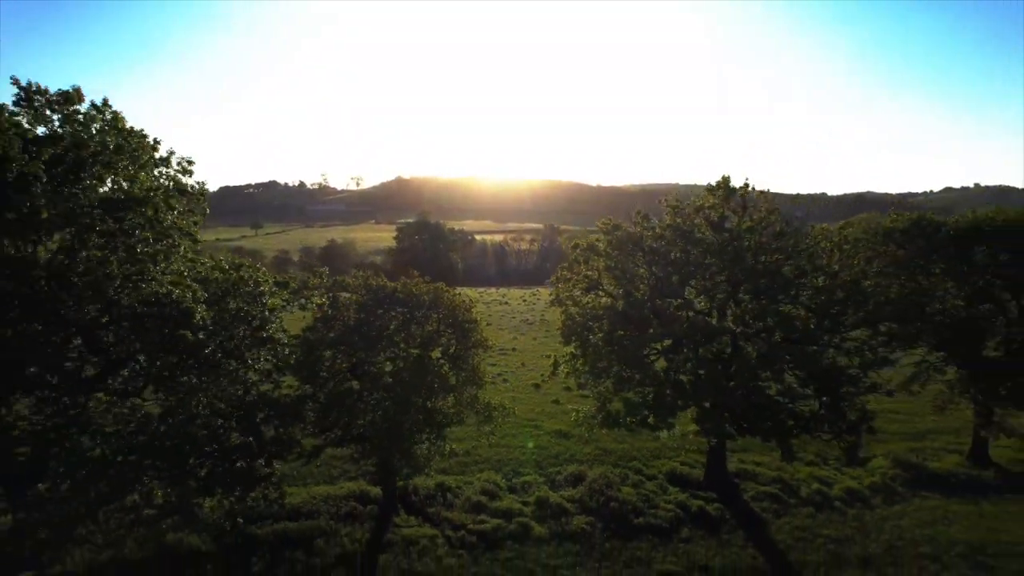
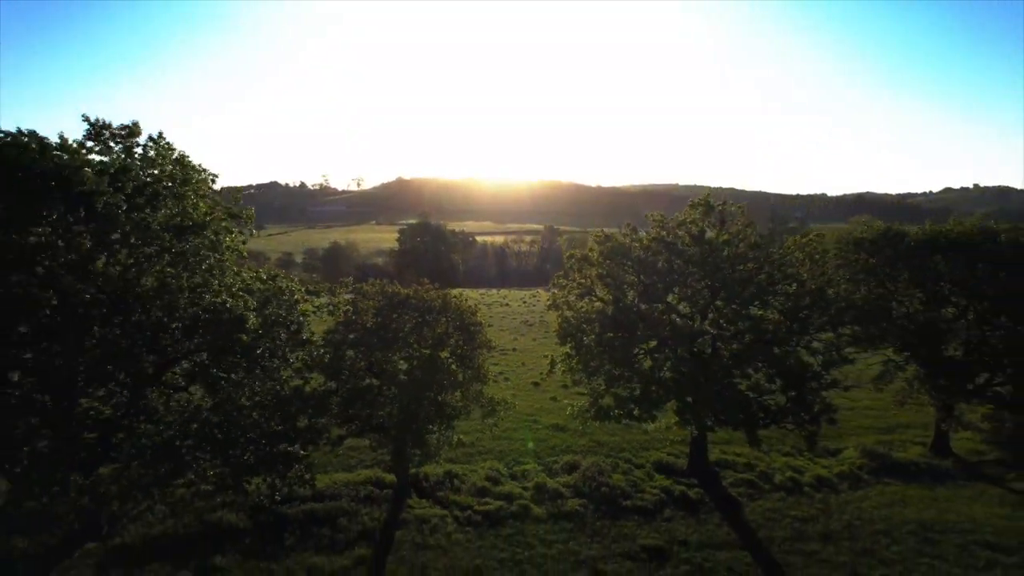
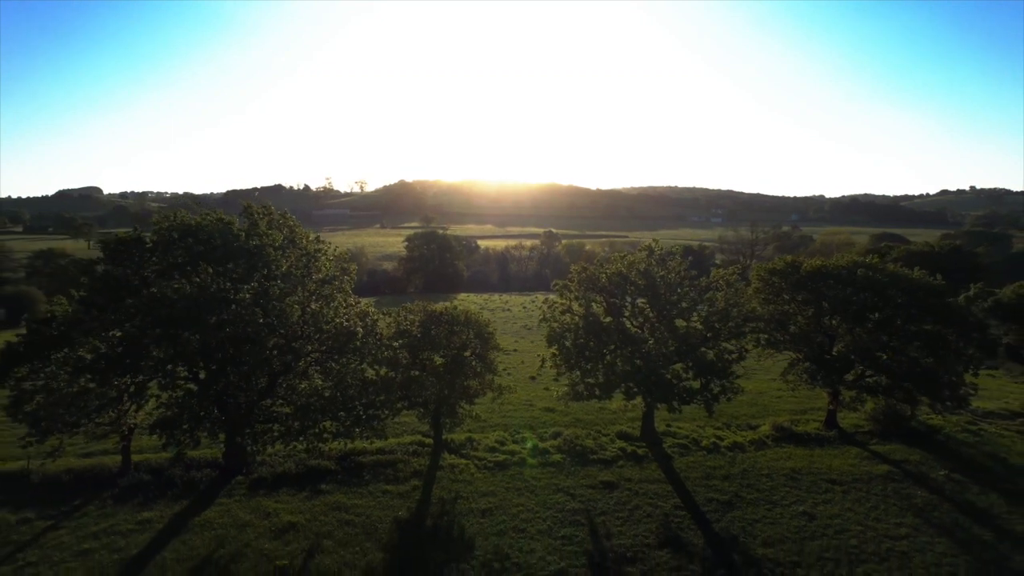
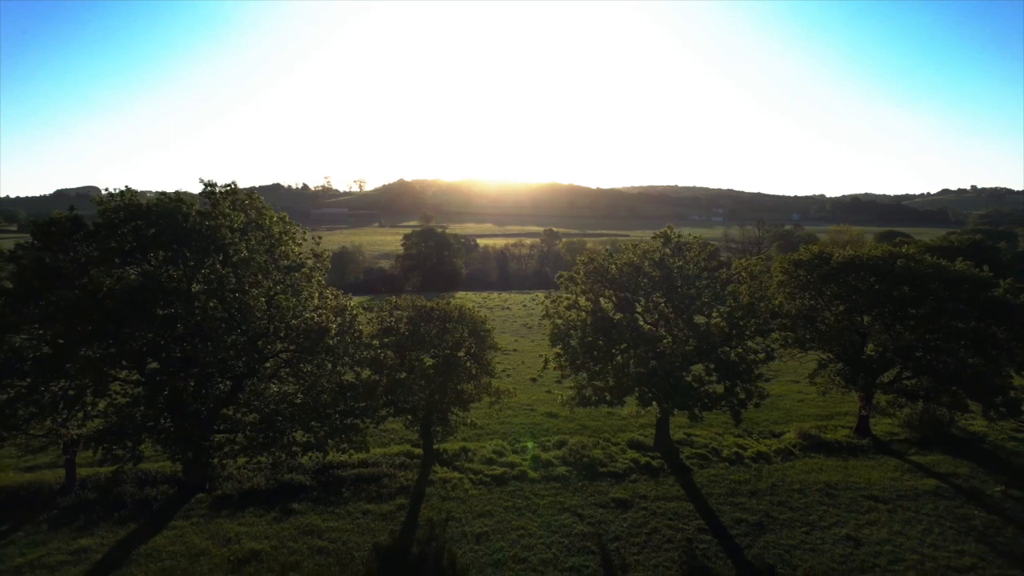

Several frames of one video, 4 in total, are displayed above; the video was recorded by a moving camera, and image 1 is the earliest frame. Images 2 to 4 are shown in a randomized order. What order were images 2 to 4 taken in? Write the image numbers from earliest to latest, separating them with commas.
2, 4, 3
